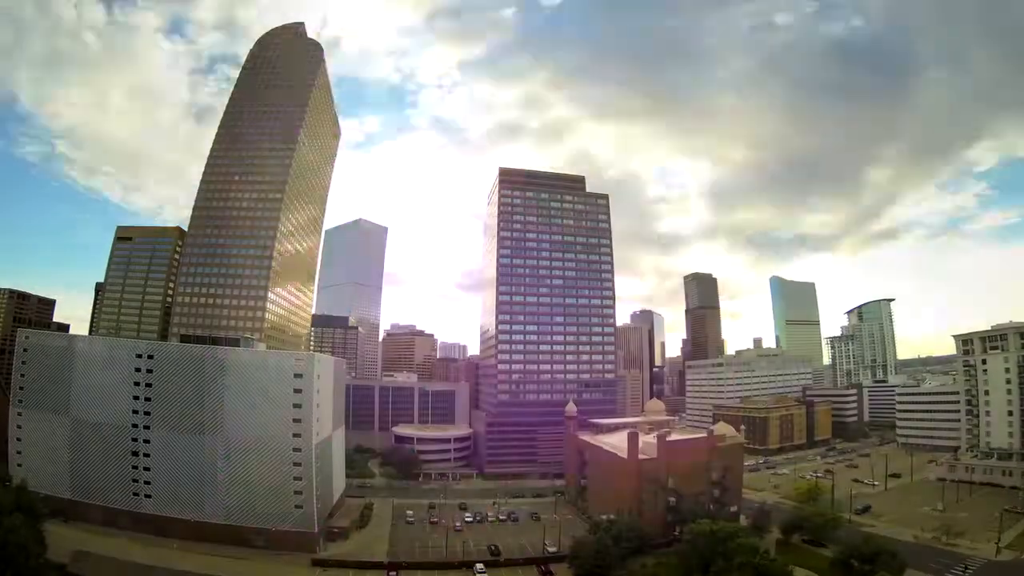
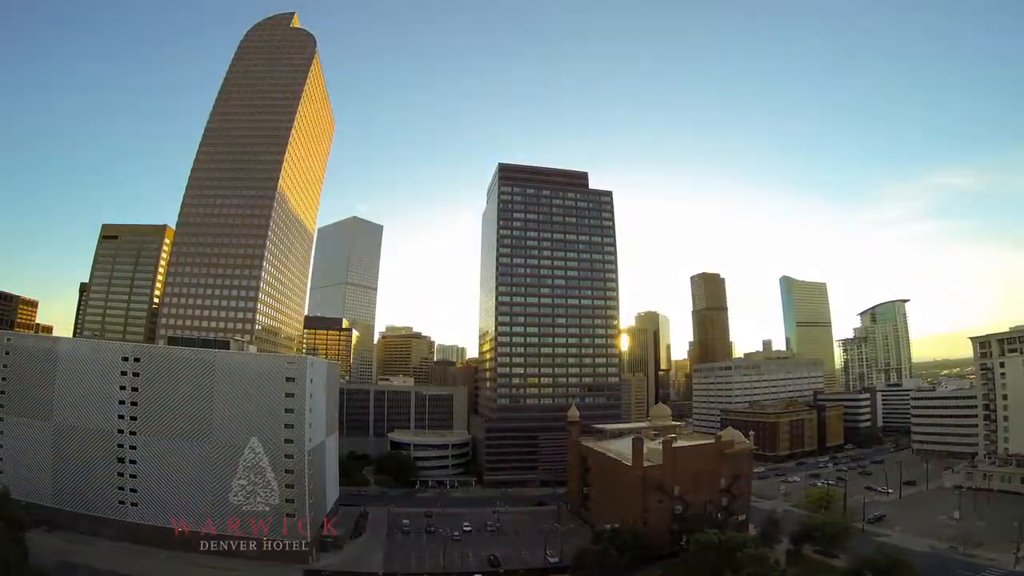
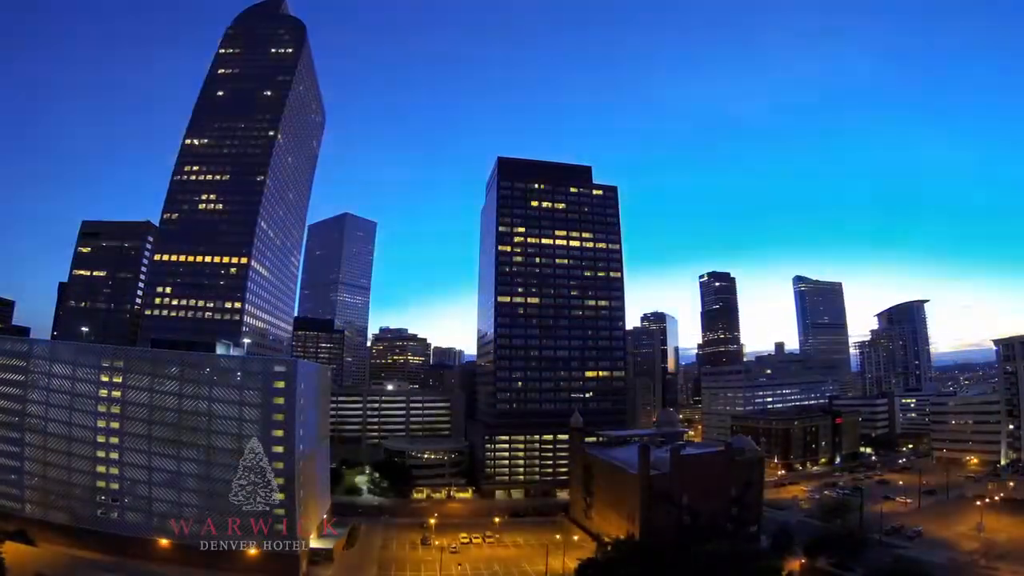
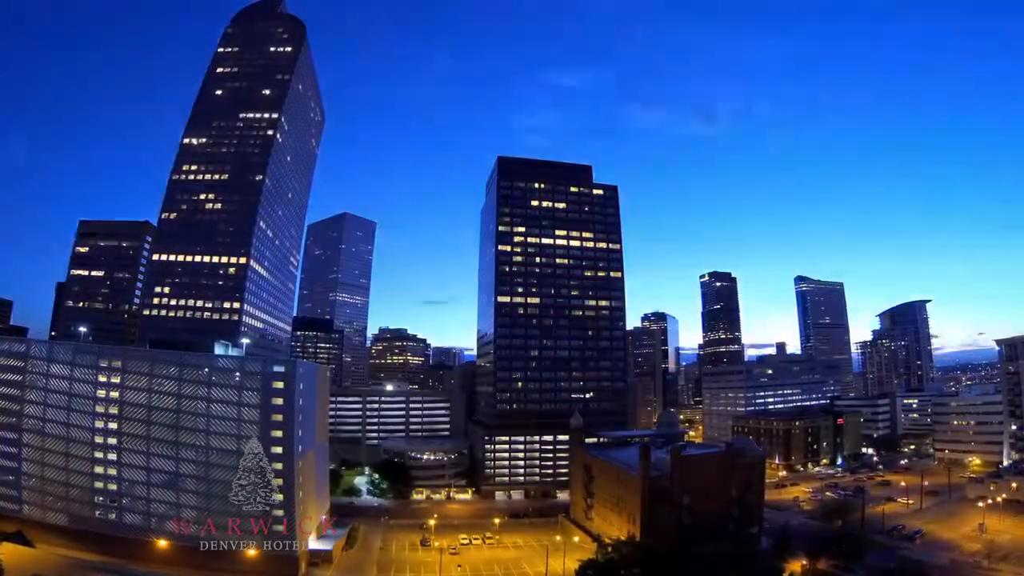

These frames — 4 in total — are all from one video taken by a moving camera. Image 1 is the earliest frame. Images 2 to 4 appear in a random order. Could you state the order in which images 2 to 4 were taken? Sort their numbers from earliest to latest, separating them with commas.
2, 3, 4
